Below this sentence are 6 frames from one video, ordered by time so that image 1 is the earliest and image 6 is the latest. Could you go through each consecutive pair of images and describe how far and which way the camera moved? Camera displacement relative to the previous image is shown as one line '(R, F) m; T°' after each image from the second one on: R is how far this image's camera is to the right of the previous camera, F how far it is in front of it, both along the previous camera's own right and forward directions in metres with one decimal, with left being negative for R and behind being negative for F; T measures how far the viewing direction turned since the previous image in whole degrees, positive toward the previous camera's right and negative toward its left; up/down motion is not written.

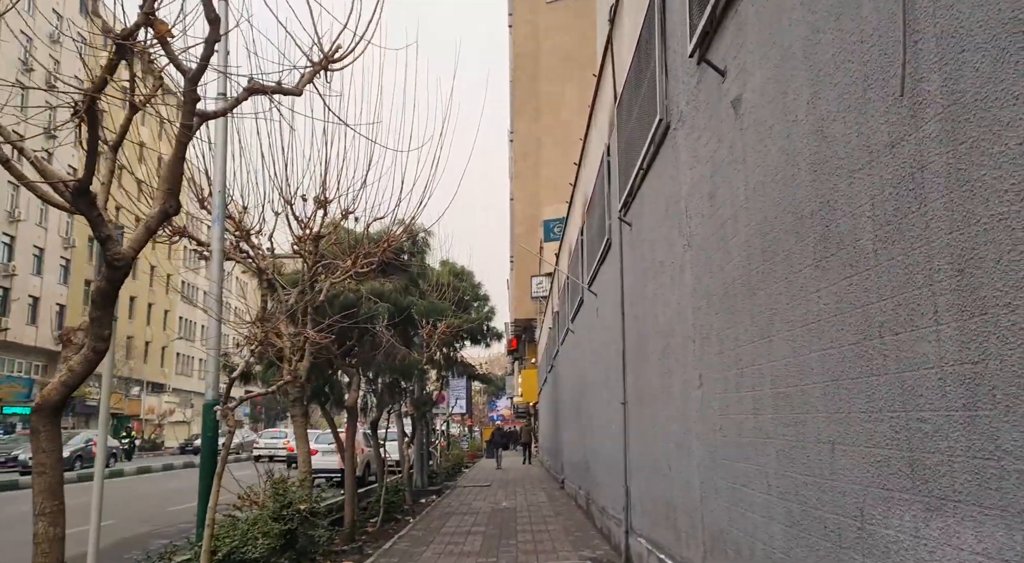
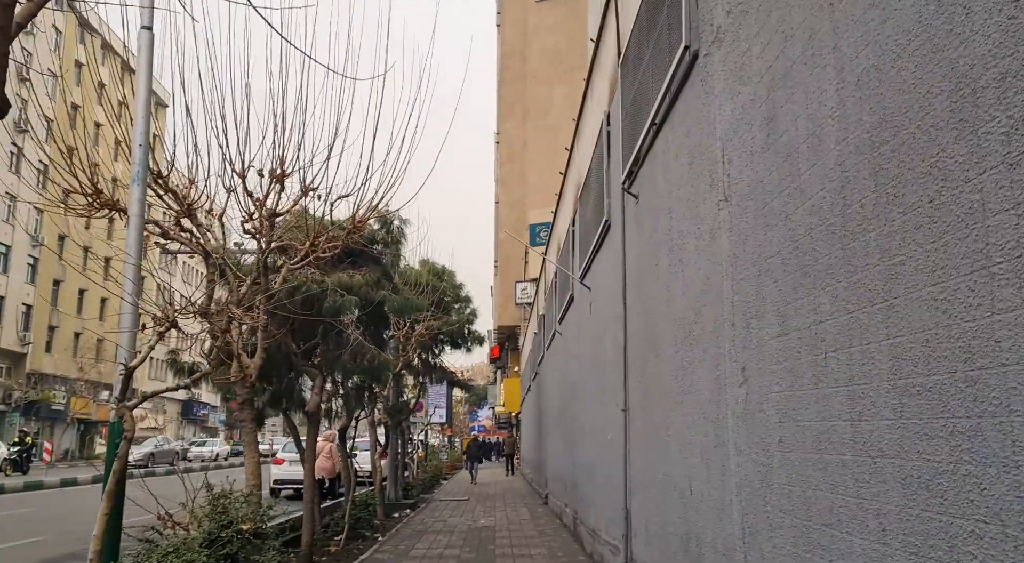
(0.0, +1.4) m; +1°
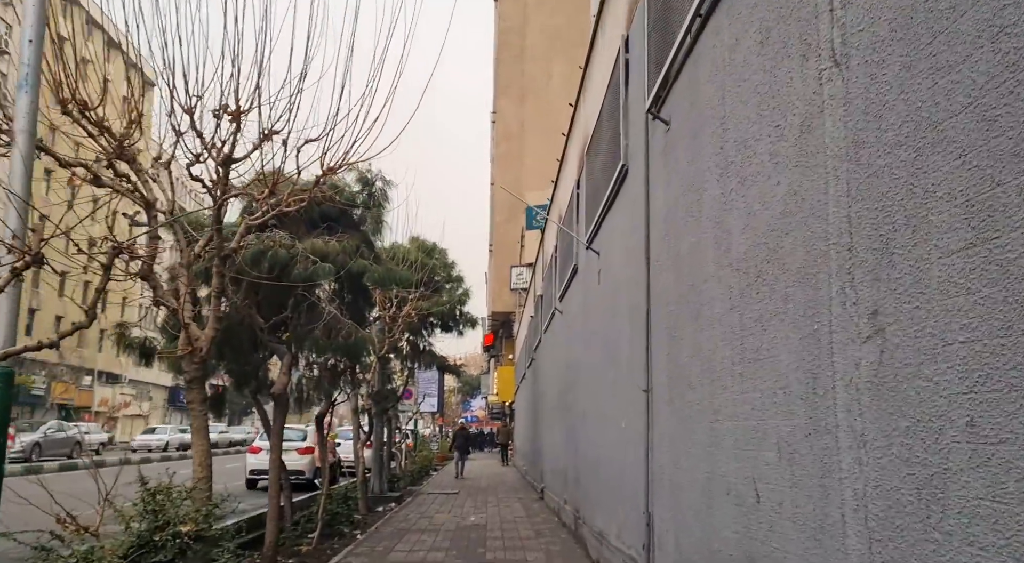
(0.0, +1.4) m; 0°
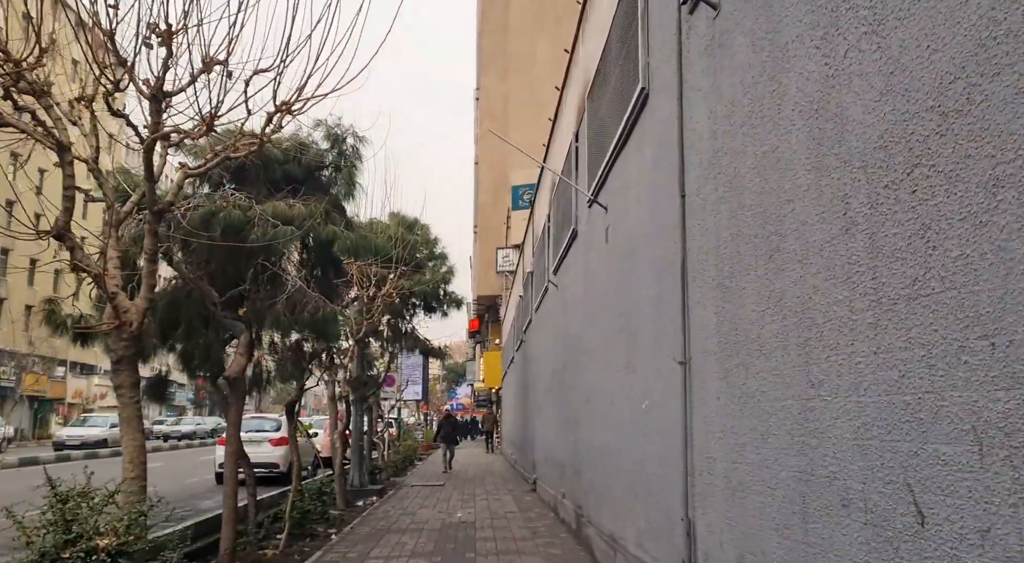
(-0.1, +1.4) m; +1°
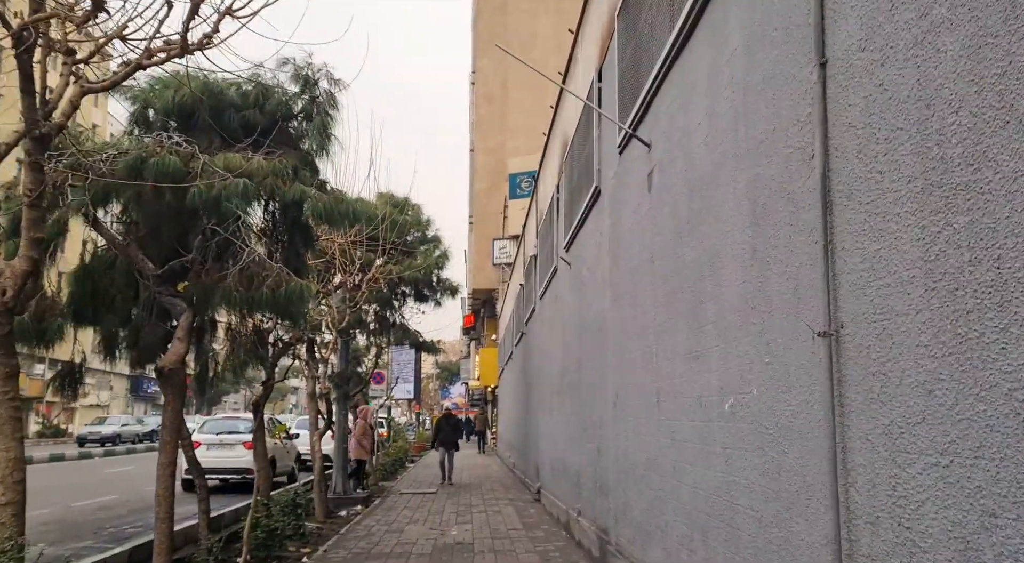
(-0.1, +1.9) m; 0°
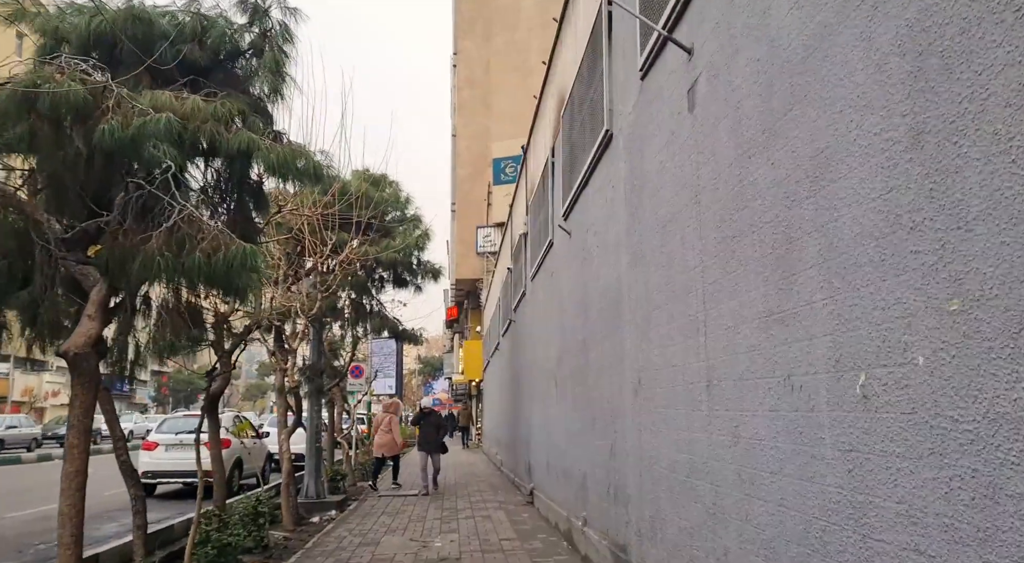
(-0.1, +1.5) m; +1°
